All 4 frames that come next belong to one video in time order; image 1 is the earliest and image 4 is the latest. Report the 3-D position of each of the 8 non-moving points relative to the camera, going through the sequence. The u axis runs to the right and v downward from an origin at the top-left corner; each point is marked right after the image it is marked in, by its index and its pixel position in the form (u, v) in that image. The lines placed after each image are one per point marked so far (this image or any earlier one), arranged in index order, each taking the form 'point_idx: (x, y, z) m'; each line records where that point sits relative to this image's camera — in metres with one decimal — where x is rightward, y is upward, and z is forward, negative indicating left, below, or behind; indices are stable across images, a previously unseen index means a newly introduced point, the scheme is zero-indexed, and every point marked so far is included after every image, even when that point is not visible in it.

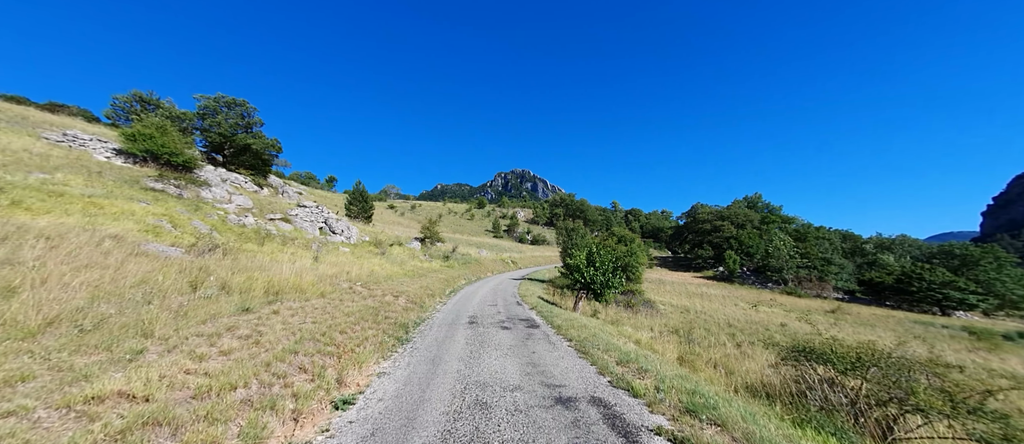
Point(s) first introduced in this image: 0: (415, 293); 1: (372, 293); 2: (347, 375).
0: (-5.1, -3.7, +17.6) m
1: (-5.5, -2.8, +13.2) m
2: (-2.8, -2.6, +5.7) m
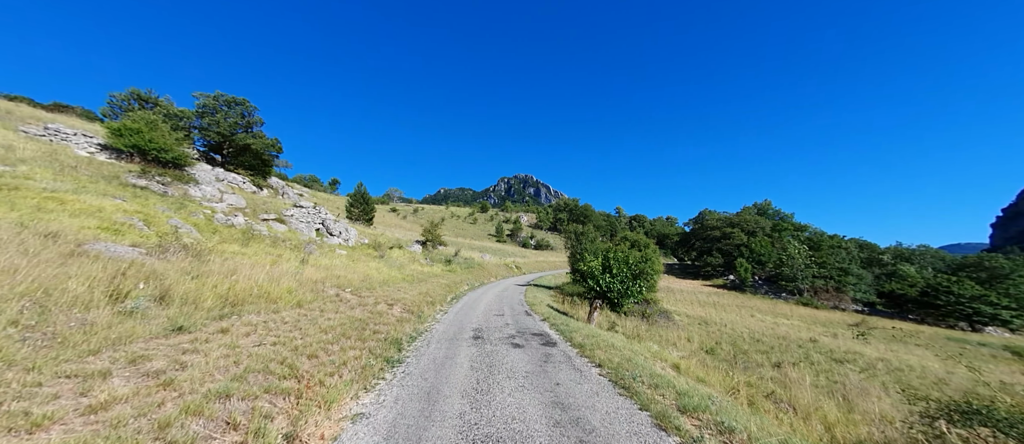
0: (-4.7, -3.7, +15.9) m
1: (-5.2, -2.7, +11.5) m
2: (-2.5, -2.4, +4.0) m
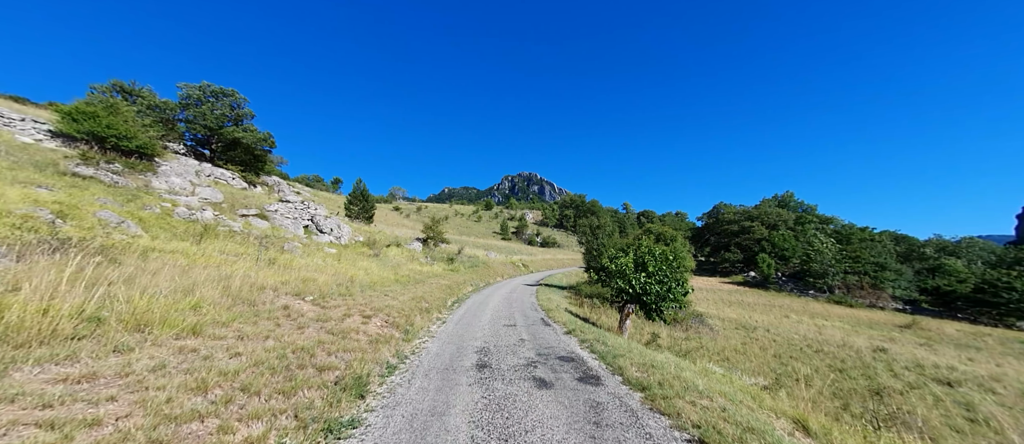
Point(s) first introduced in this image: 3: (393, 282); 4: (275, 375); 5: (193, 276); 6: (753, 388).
0: (-4.2, -3.3, +12.8) m
1: (-4.7, -2.3, +8.4) m
2: (-2.1, -2.0, +0.9) m
3: (-6.5, -3.3, +18.5) m
4: (-3.4, -2.2, +4.9) m
5: (-7.3, -1.3, +7.9) m
6: (+5.5, -3.8, +7.8) m
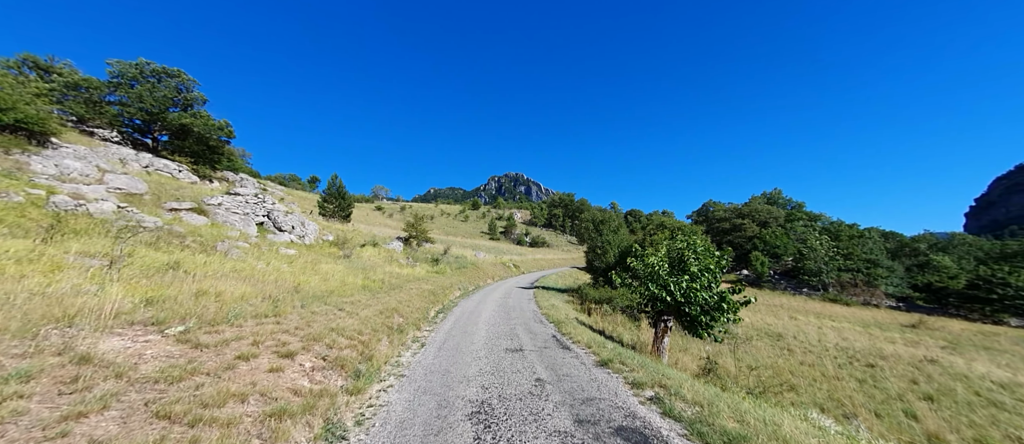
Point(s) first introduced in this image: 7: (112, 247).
0: (-4.1, -2.9, +8.9) m
1: (-4.4, -1.9, +4.5) m
2: (-1.5, -1.6, -2.9) m
3: (-6.7, -2.9, +14.5) m
4: (-3.0, -1.8, +1.0) m
5: (-7.0, -0.9, +3.9) m
6: (+5.8, -3.3, +4.3) m
7: (-11.7, -0.7, +10.0) m
